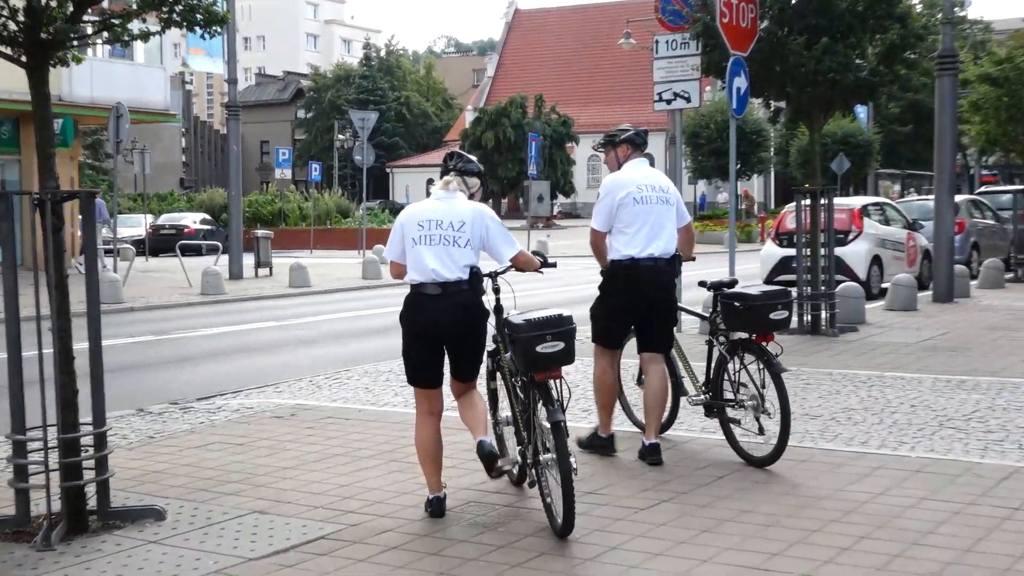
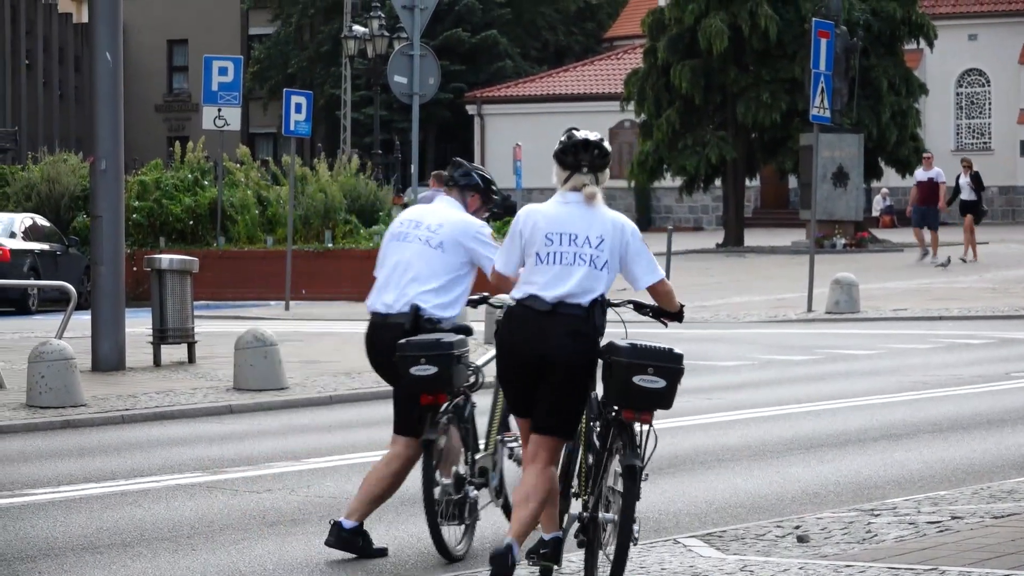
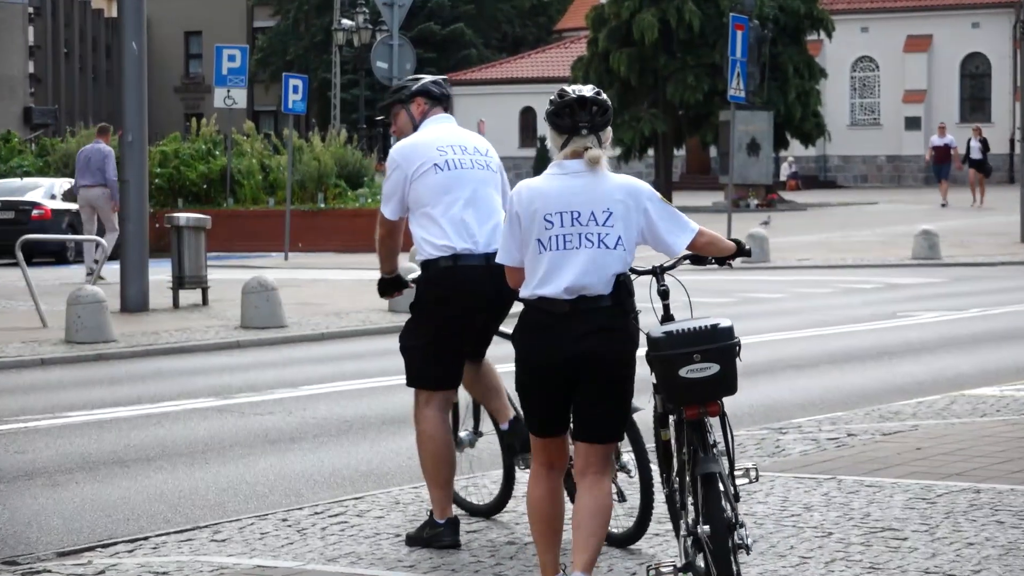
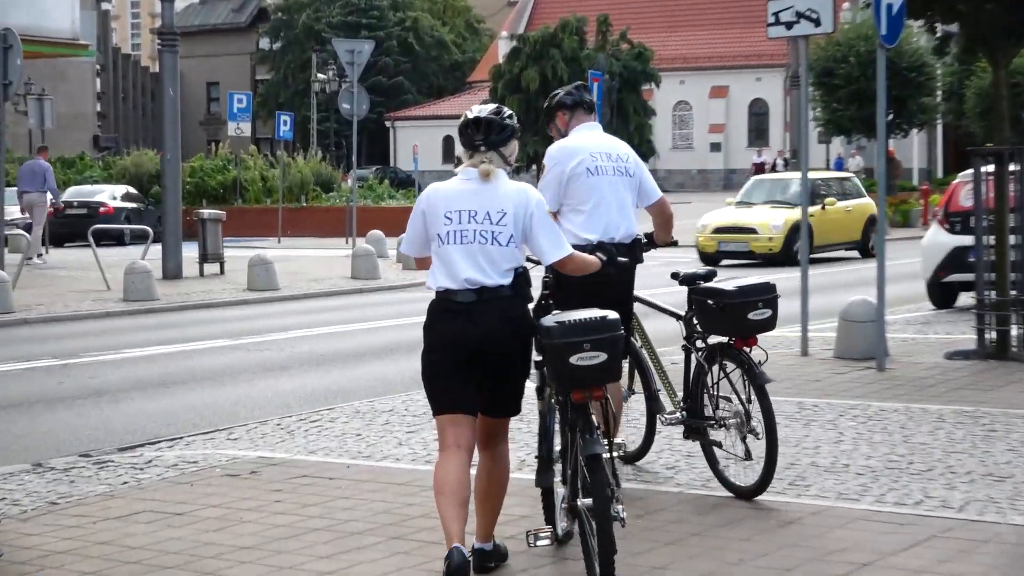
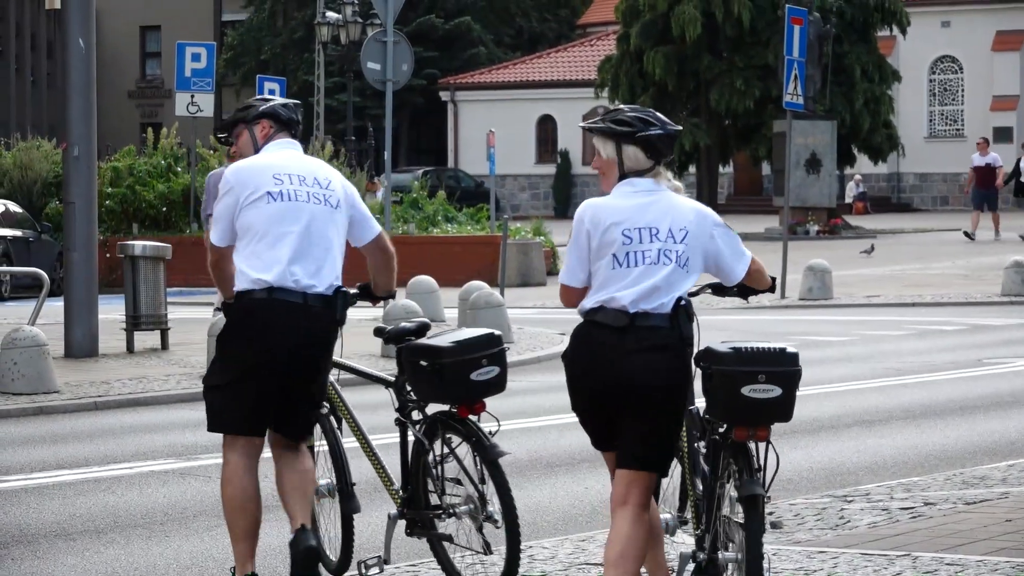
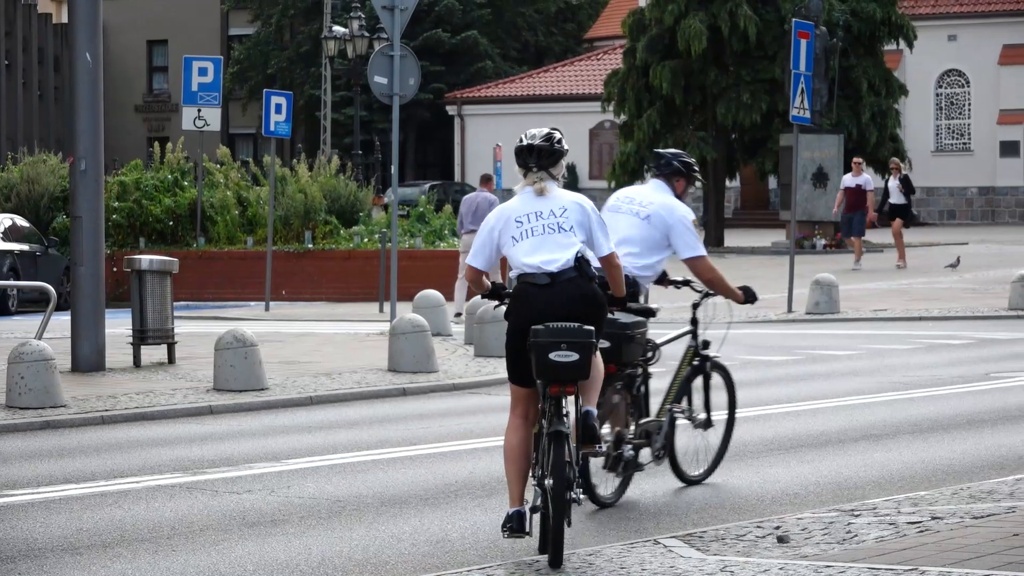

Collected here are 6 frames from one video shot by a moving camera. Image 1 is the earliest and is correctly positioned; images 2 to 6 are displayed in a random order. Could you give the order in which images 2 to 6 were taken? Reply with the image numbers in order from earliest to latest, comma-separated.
4, 3, 5, 2, 6
